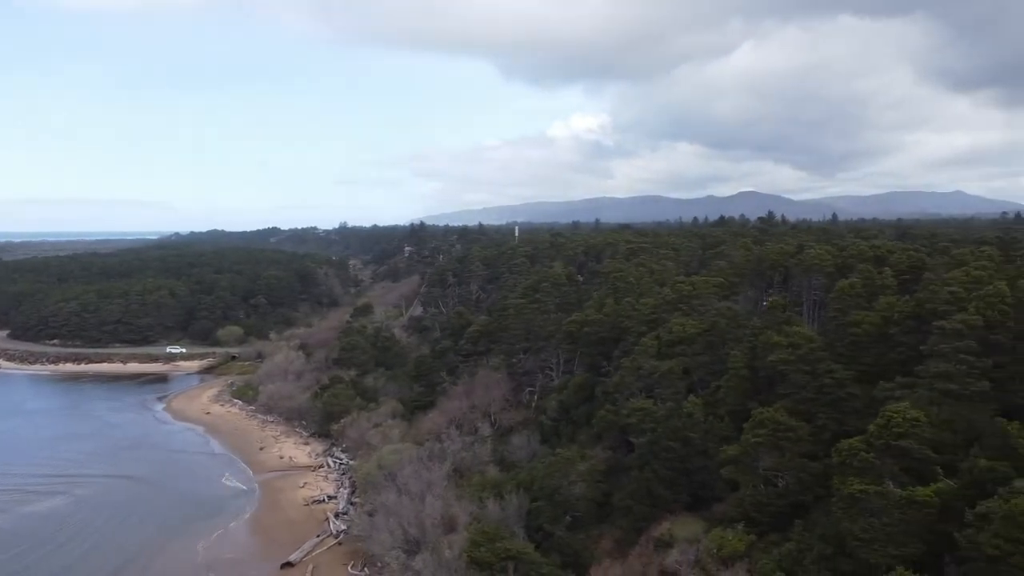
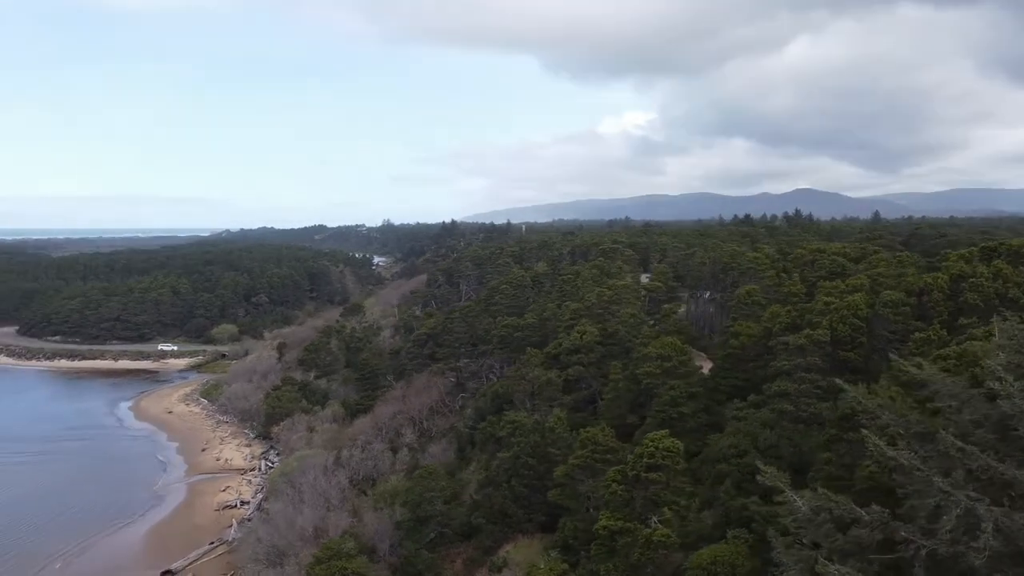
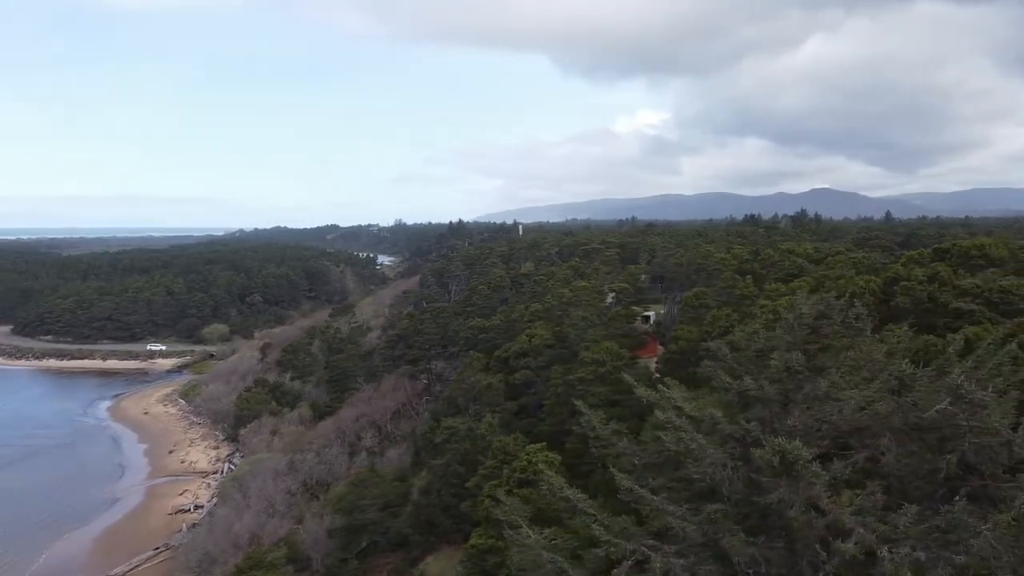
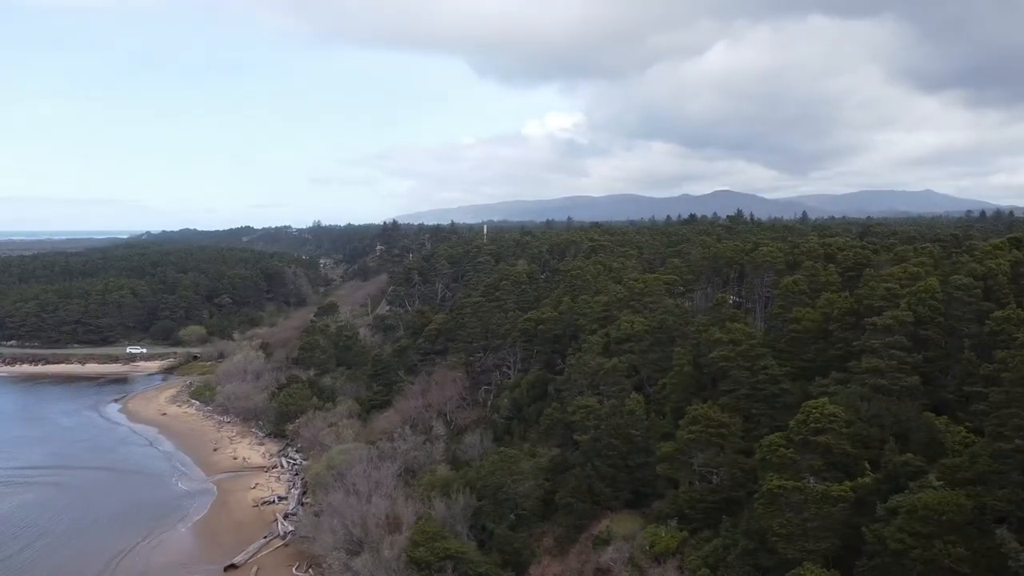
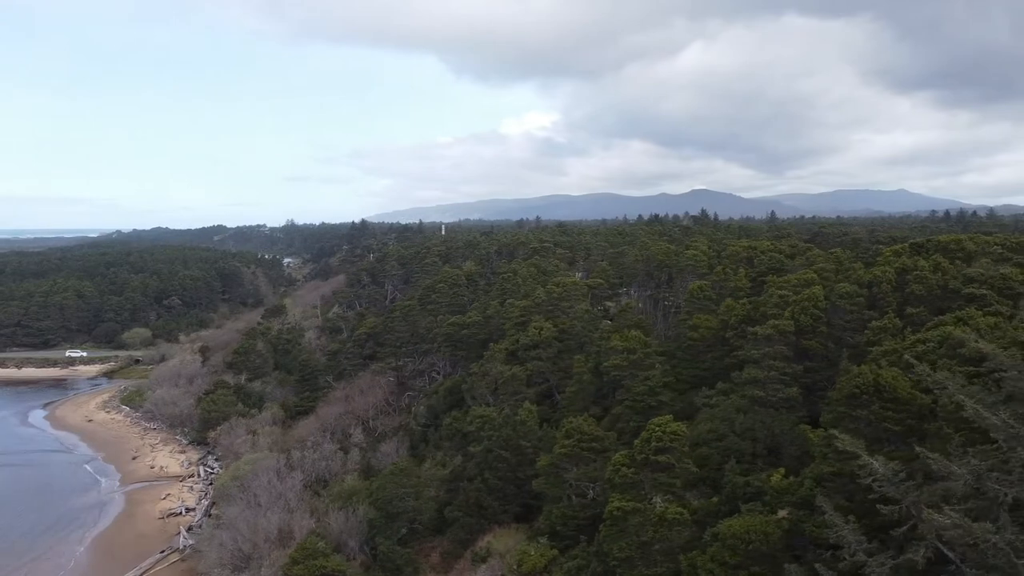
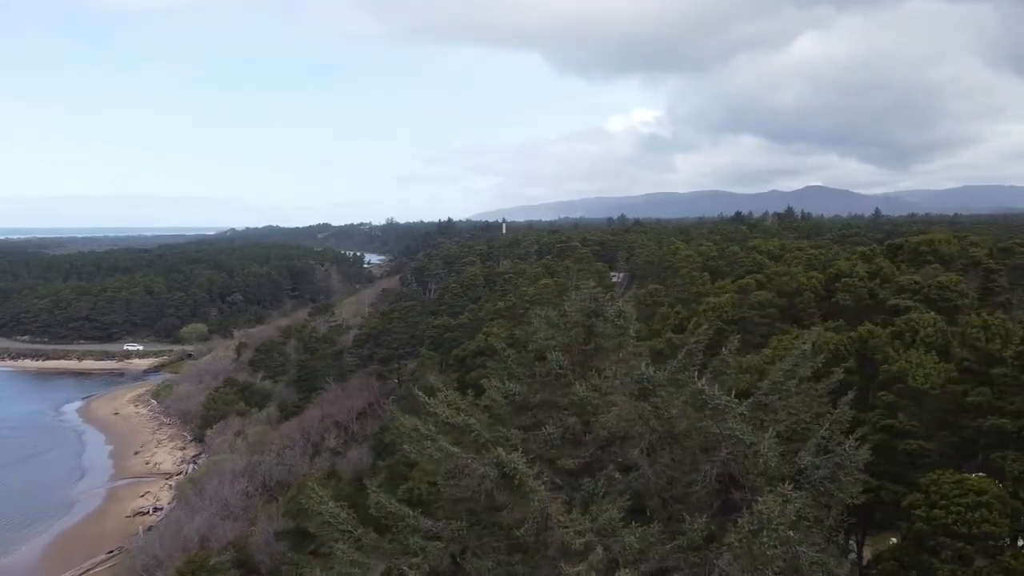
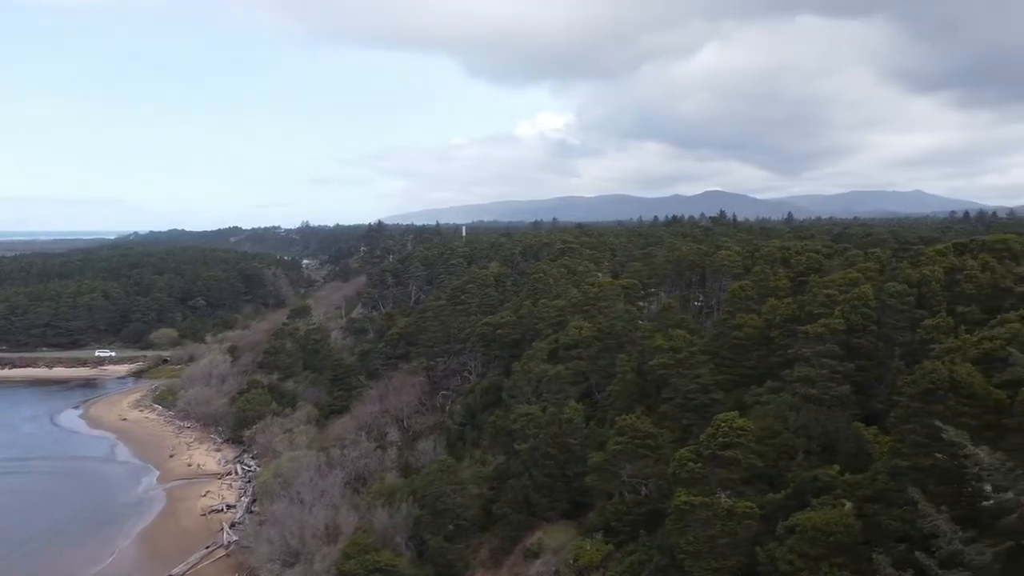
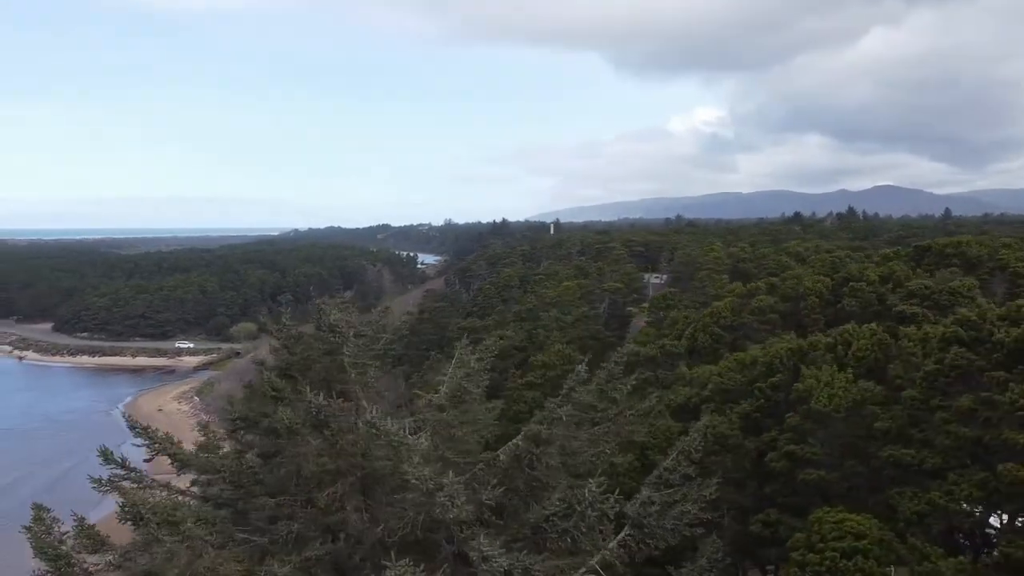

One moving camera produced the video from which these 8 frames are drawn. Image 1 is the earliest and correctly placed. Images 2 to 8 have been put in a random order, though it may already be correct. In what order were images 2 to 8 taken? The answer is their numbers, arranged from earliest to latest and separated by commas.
4, 7, 5, 2, 3, 6, 8
